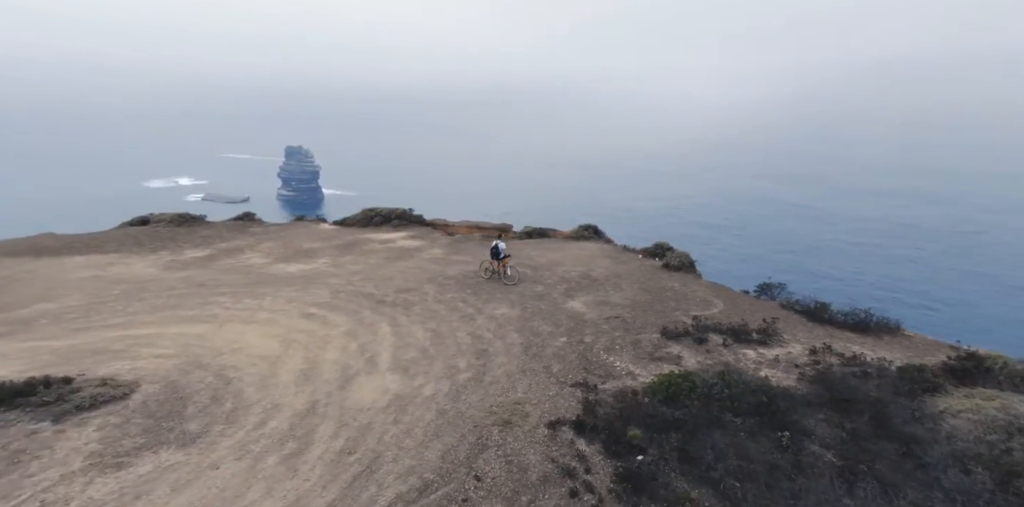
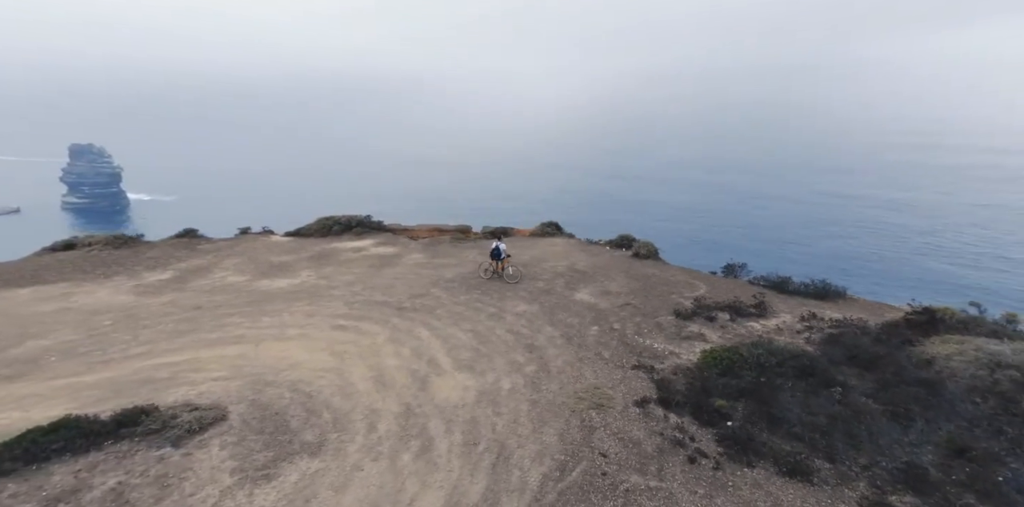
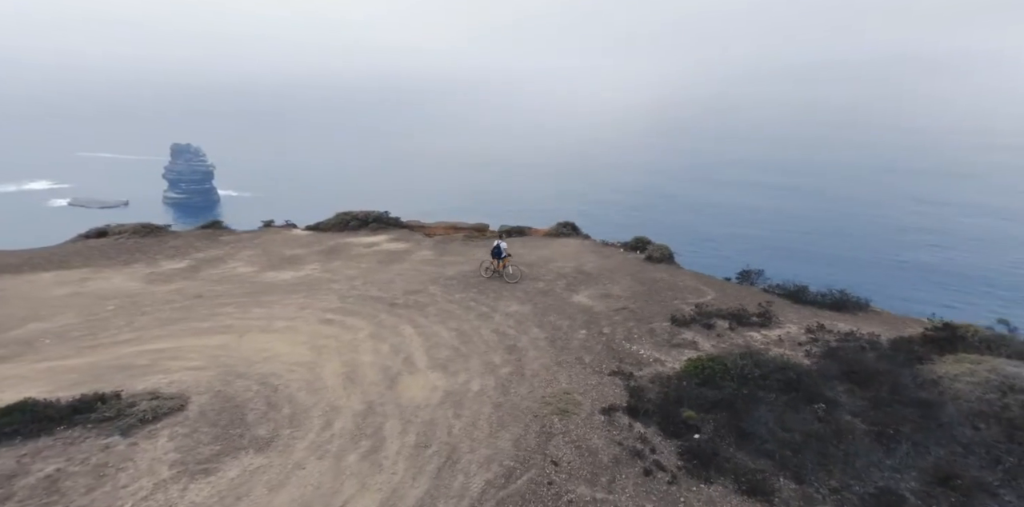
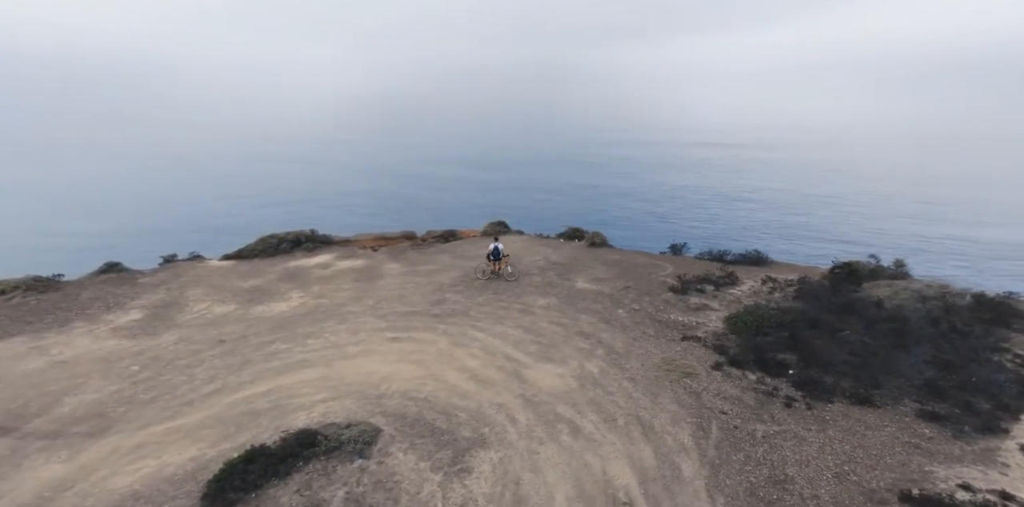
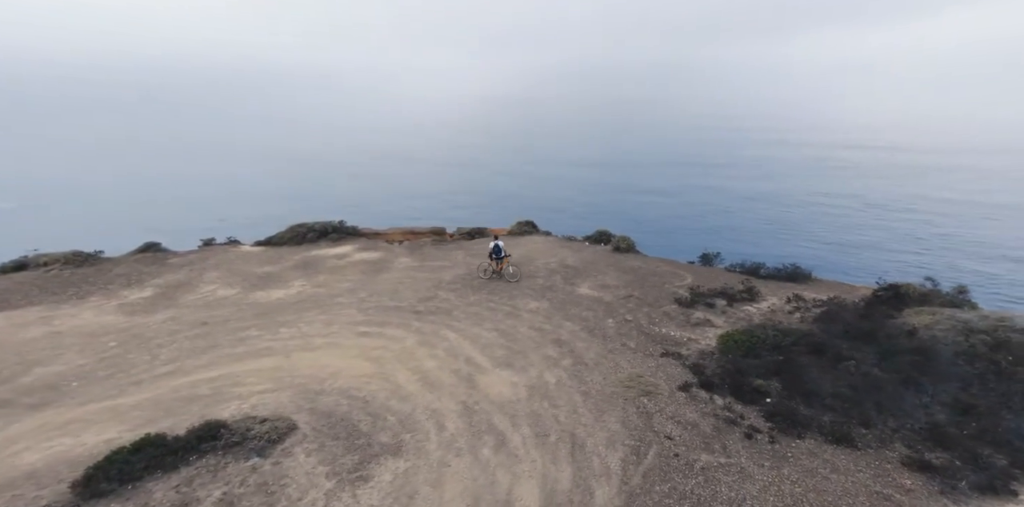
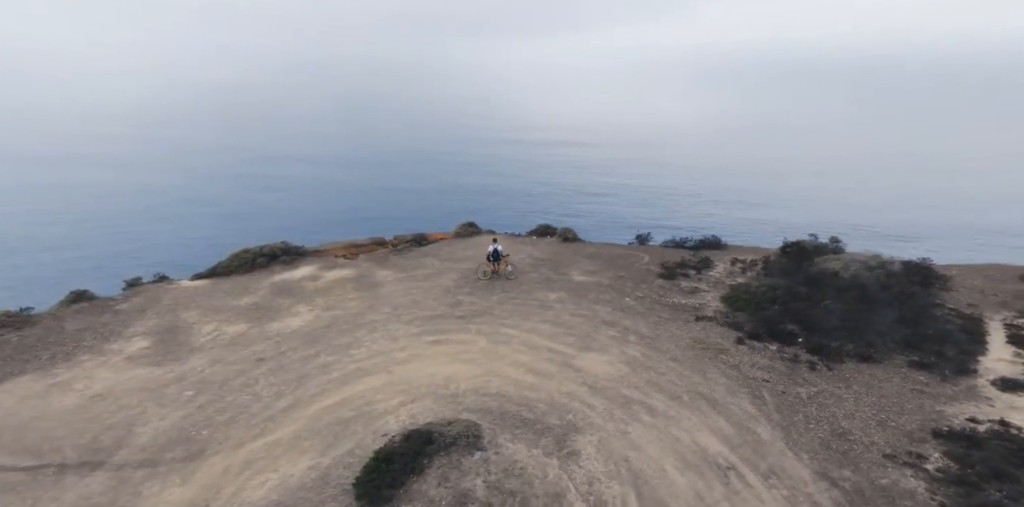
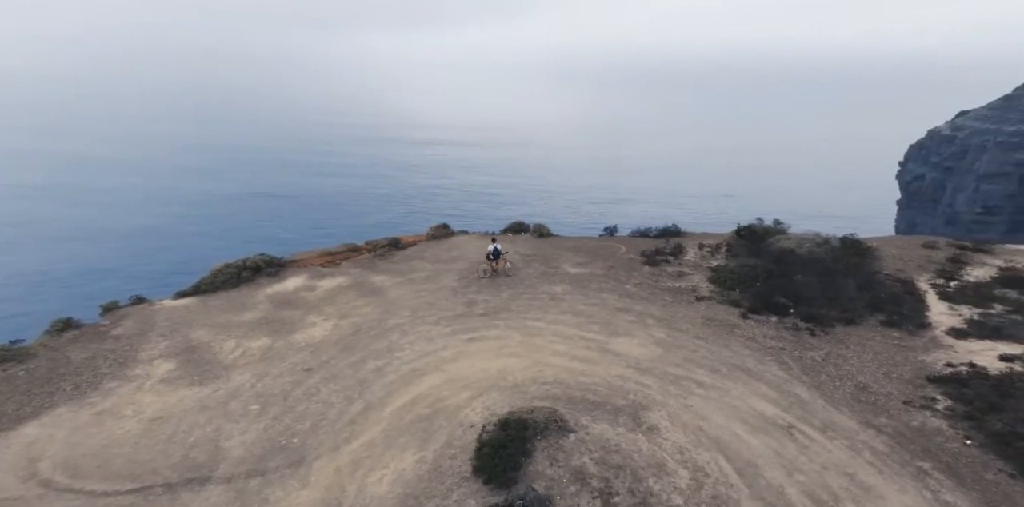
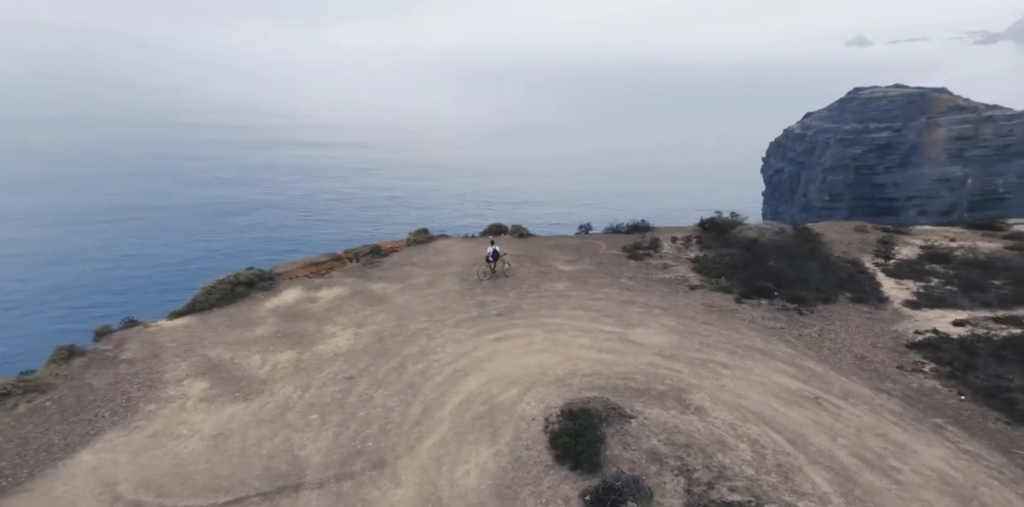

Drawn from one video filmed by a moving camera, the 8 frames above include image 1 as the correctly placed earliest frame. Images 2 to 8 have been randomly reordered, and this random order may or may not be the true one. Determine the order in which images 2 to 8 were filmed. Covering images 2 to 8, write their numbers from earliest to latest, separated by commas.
3, 2, 5, 4, 6, 7, 8
